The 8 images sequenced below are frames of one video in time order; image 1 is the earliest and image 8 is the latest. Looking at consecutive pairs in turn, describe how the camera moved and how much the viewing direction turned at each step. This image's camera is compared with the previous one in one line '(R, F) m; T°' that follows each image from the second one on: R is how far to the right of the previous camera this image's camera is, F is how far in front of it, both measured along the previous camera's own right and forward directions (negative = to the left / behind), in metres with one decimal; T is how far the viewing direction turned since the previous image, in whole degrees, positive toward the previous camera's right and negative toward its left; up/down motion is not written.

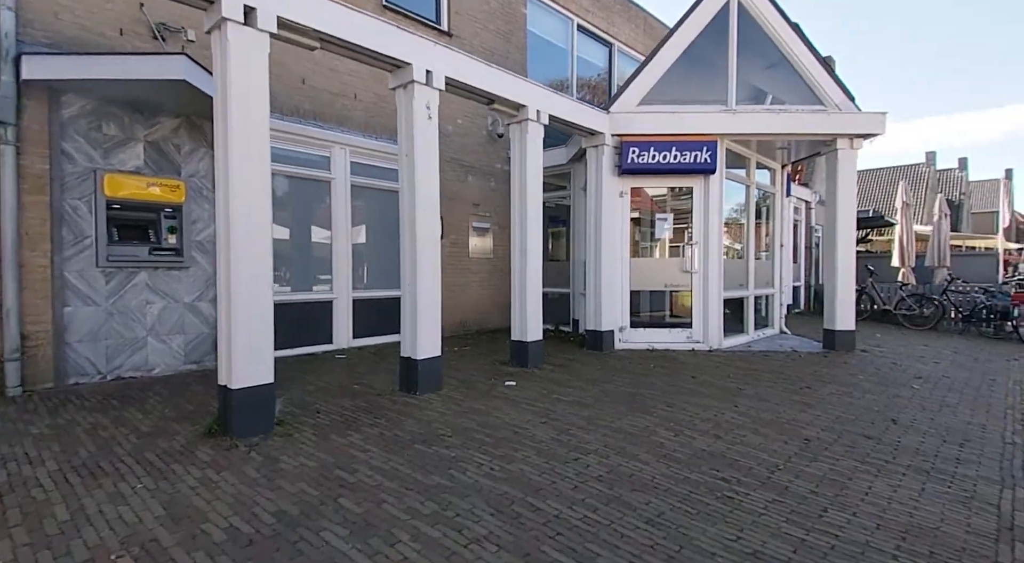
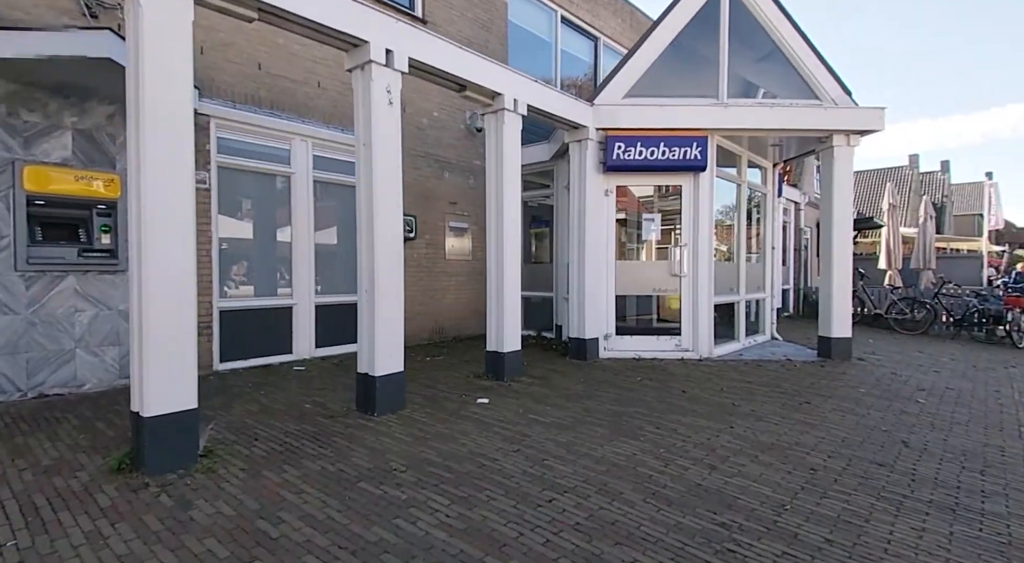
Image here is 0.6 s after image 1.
(+0.2, +0.7) m; +1°
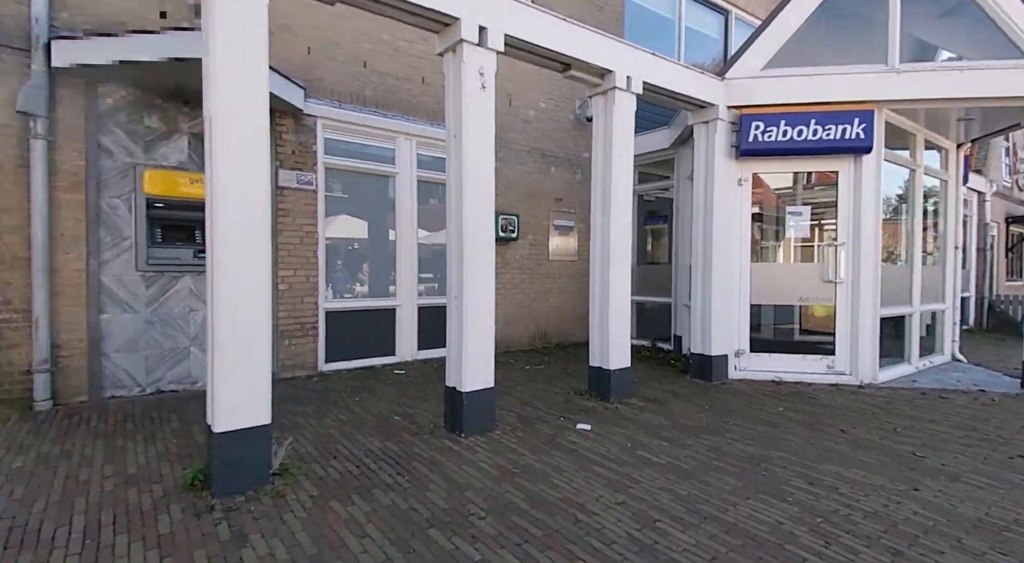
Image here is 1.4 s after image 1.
(+0.1, +0.8) m; -12°
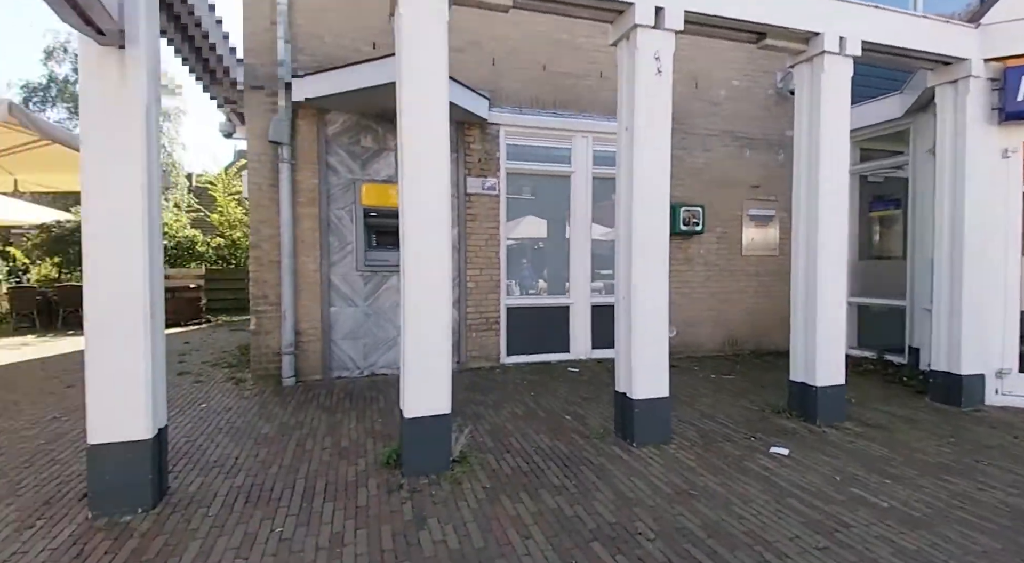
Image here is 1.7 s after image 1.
(+0.2, +0.2) m; -20°
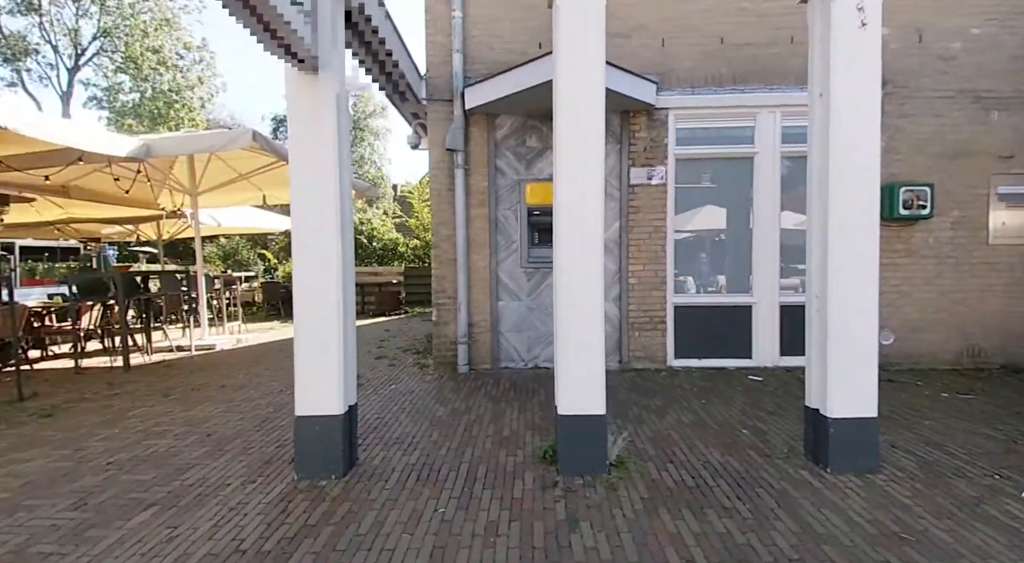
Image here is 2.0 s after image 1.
(+0.2, +0.2) m; -19°
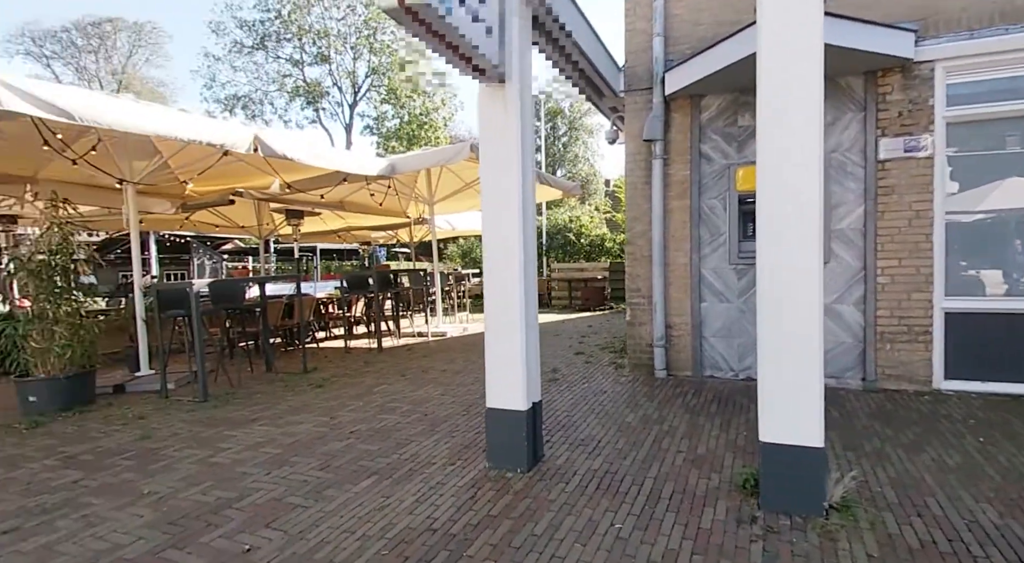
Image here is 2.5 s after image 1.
(+0.4, +0.2) m; -24°
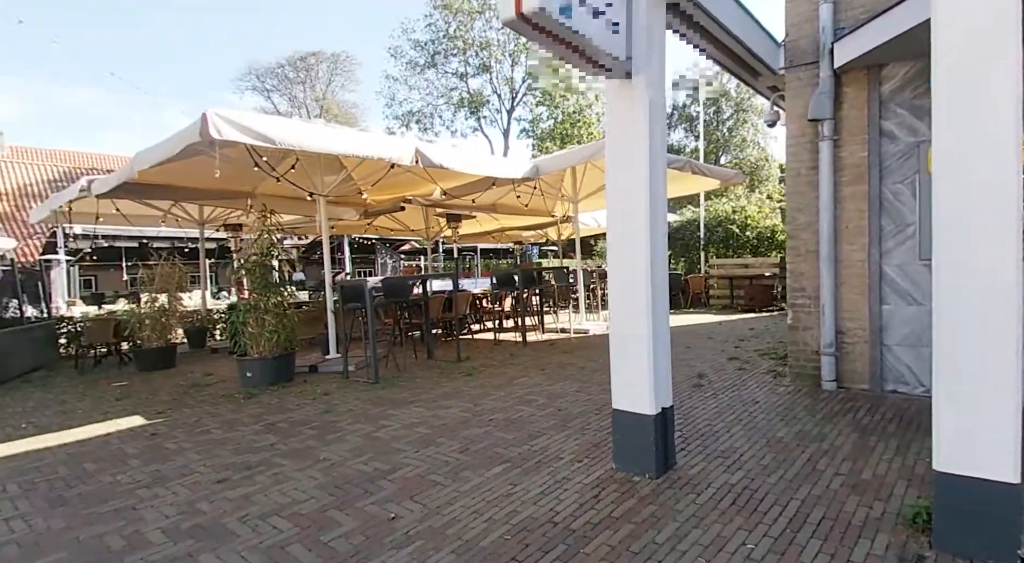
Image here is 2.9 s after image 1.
(+0.3, 0.0) m; -17°
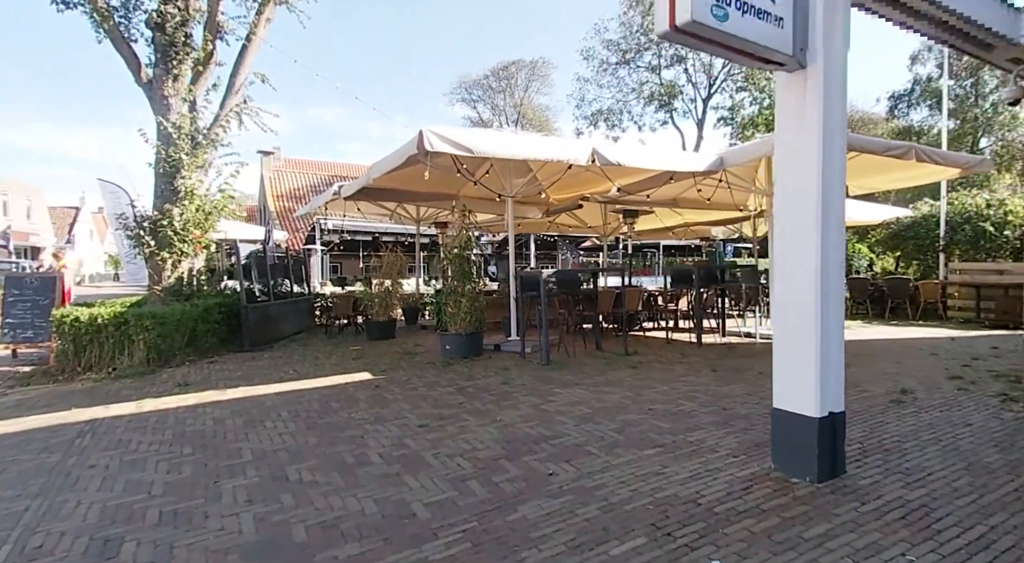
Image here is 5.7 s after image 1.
(+0.2, -0.3) m; -19°
